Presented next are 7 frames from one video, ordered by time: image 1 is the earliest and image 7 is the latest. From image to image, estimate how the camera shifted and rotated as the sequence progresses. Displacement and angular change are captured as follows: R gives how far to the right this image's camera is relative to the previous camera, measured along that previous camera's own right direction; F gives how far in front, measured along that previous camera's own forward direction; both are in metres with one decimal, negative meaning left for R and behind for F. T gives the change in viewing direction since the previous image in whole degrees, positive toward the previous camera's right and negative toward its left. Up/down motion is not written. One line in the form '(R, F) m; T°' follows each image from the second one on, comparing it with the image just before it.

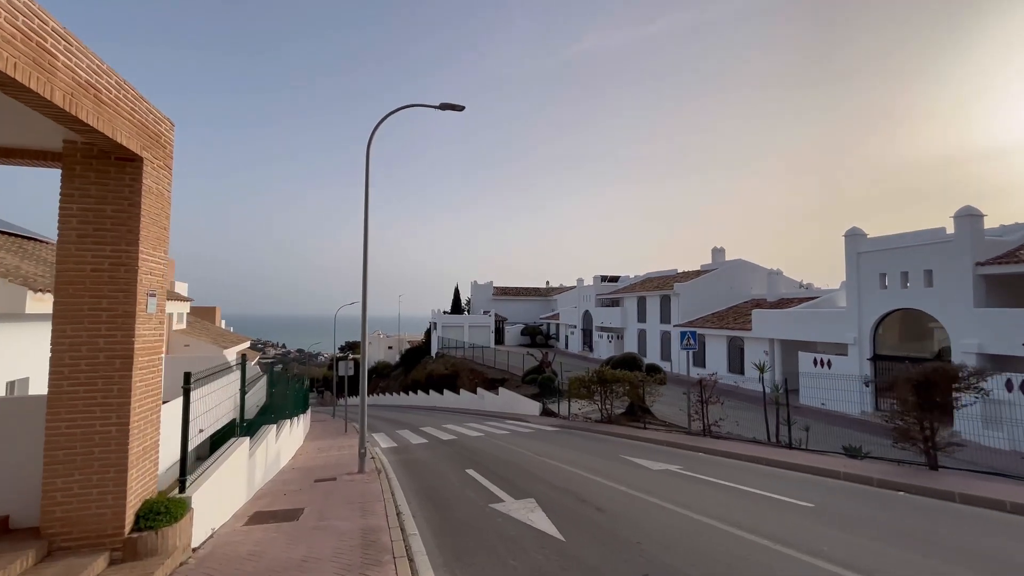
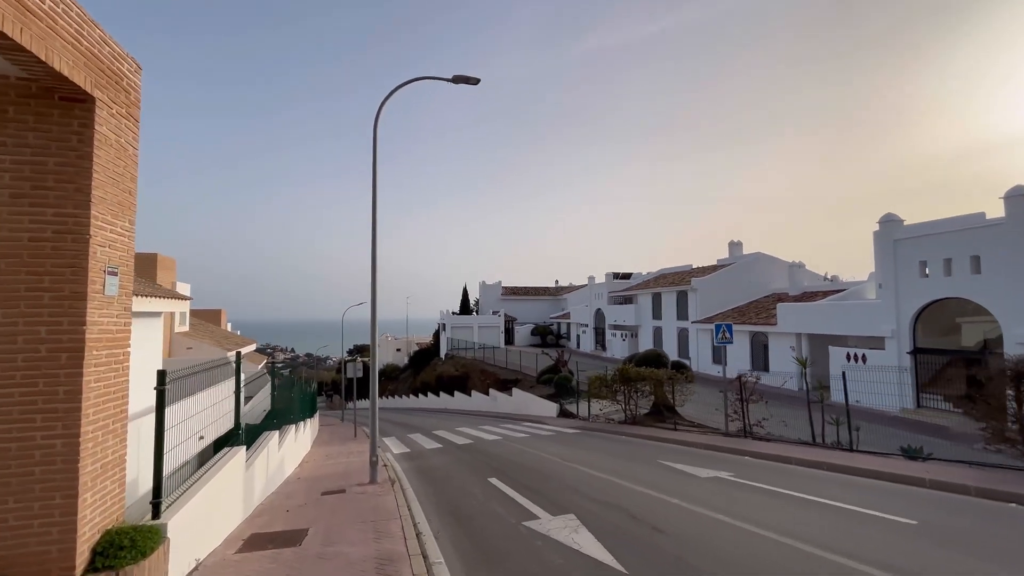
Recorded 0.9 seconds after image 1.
(-0.4, +1.2) m; -1°
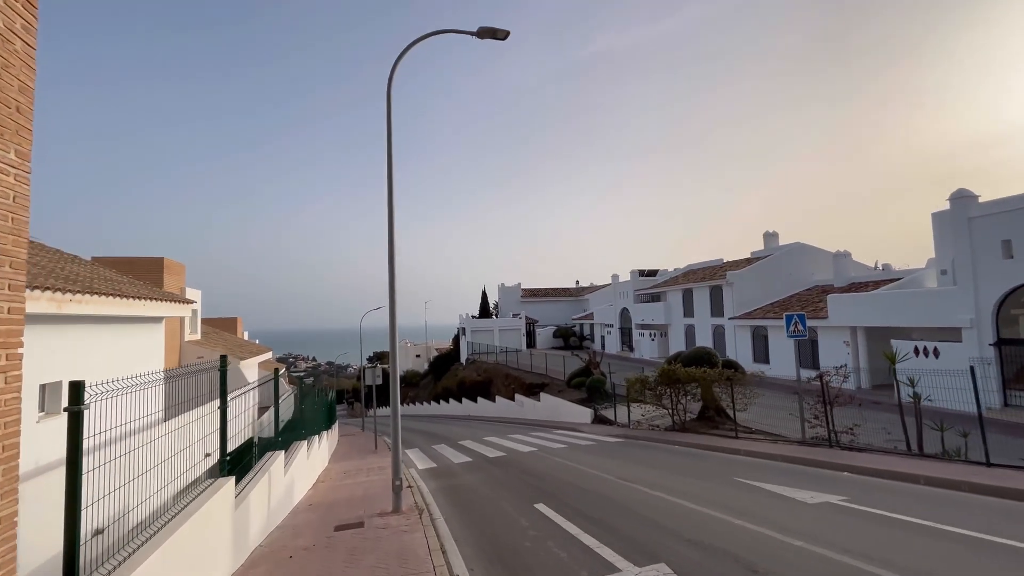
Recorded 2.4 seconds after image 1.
(-0.6, +1.8) m; -2°
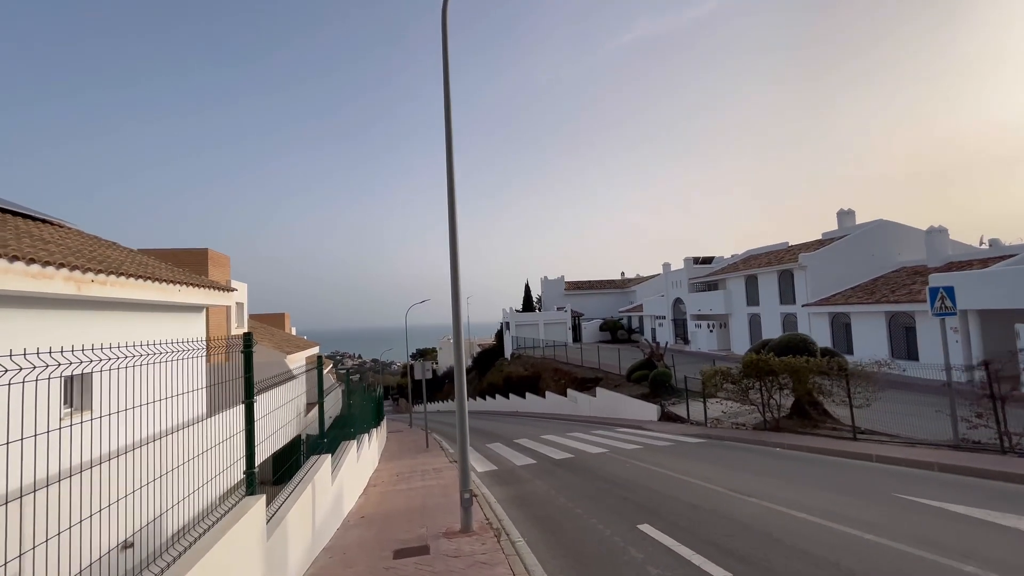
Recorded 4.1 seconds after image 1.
(-0.8, +1.8) m; -5°
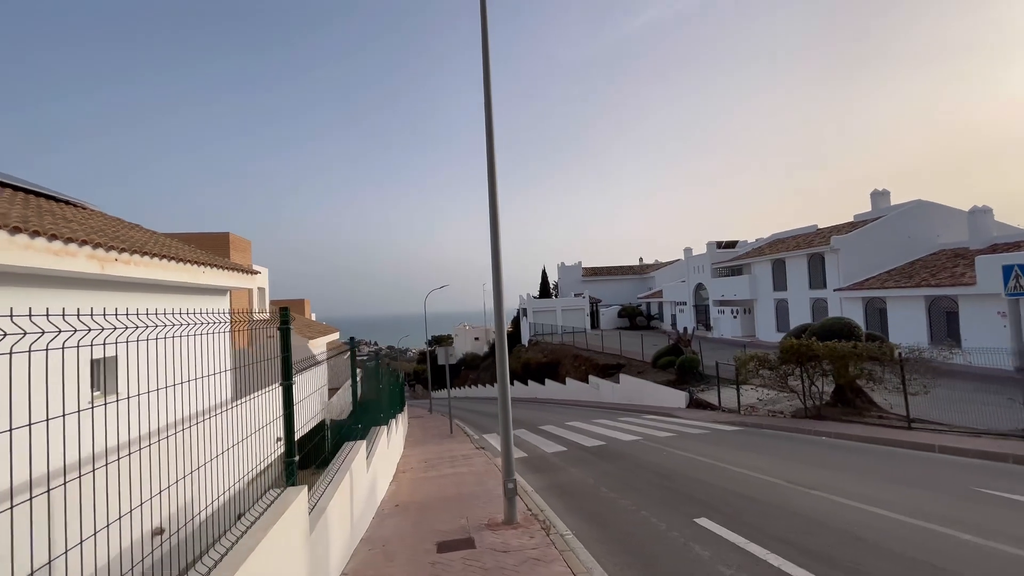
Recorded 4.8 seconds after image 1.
(-0.5, +0.5) m; -2°
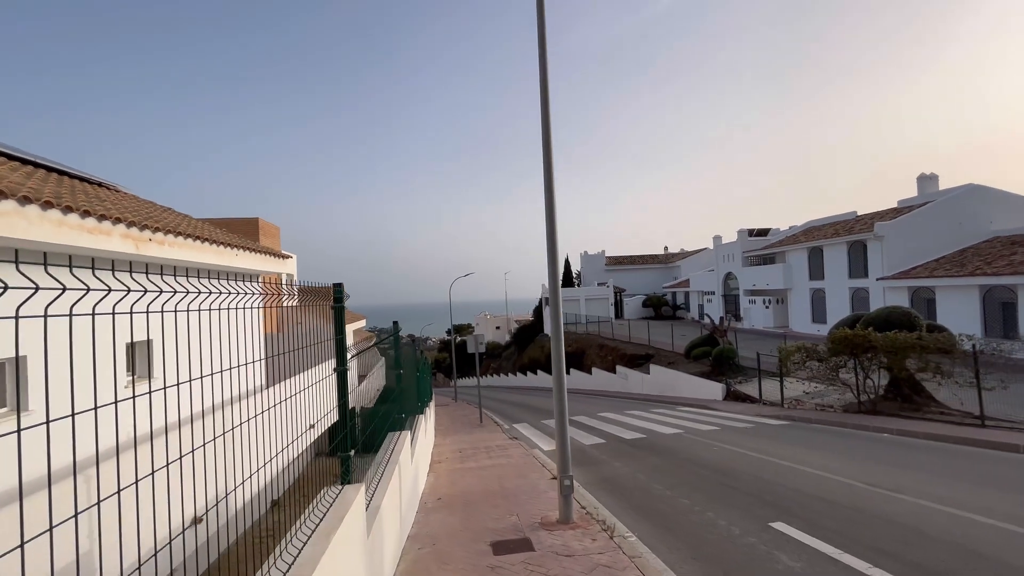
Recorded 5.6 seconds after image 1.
(-0.5, +0.5) m; -2°
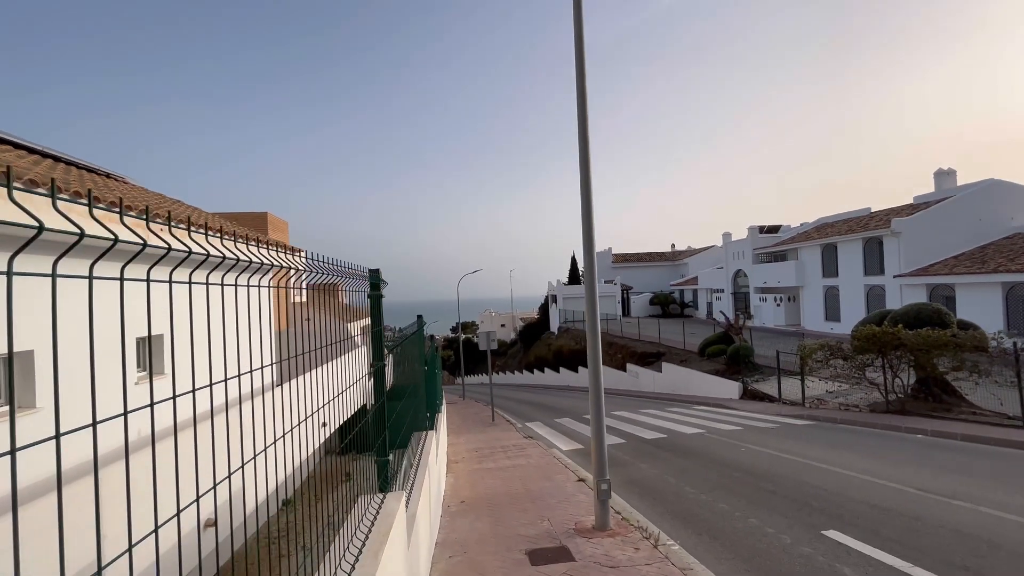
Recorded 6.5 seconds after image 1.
(-0.4, +0.4) m; 0°
